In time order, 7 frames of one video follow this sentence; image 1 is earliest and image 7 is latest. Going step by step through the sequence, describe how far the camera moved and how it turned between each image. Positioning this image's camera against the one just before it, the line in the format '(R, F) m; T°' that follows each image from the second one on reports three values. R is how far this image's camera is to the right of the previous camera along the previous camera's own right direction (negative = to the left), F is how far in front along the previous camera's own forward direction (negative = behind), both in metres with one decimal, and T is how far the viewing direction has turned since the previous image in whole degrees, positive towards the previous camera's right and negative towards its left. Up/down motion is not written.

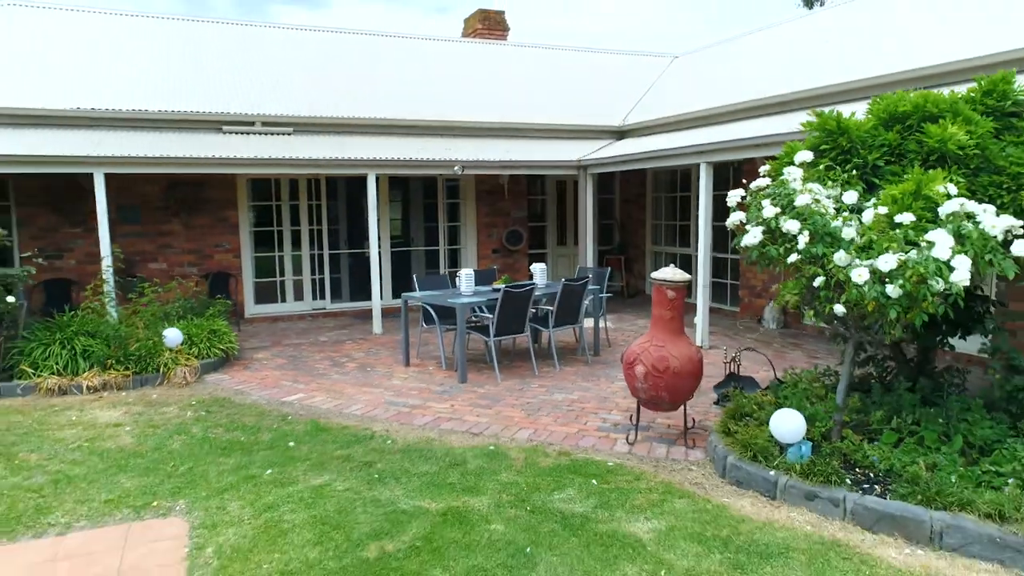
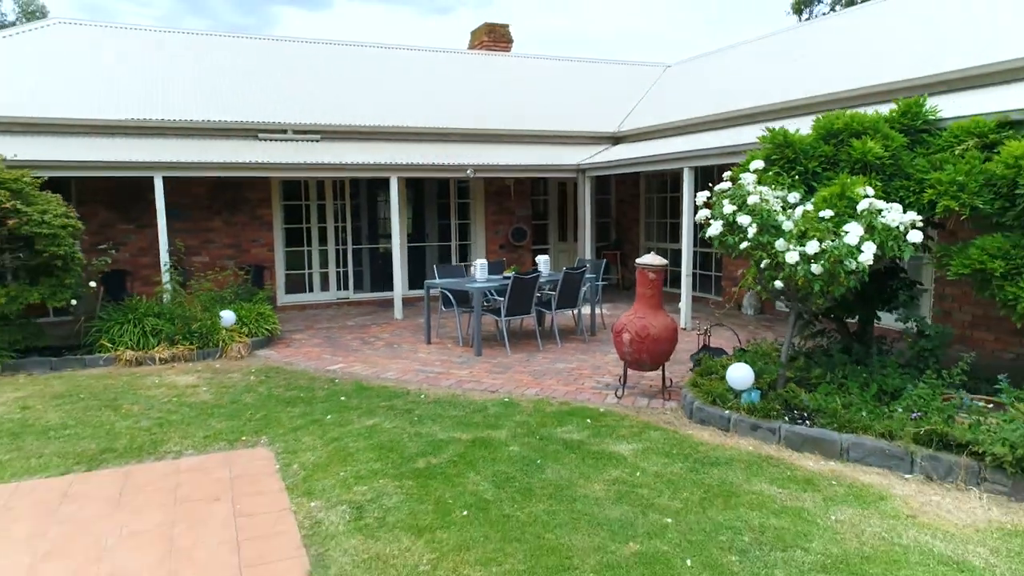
(-0.1, -1.0) m; 0°
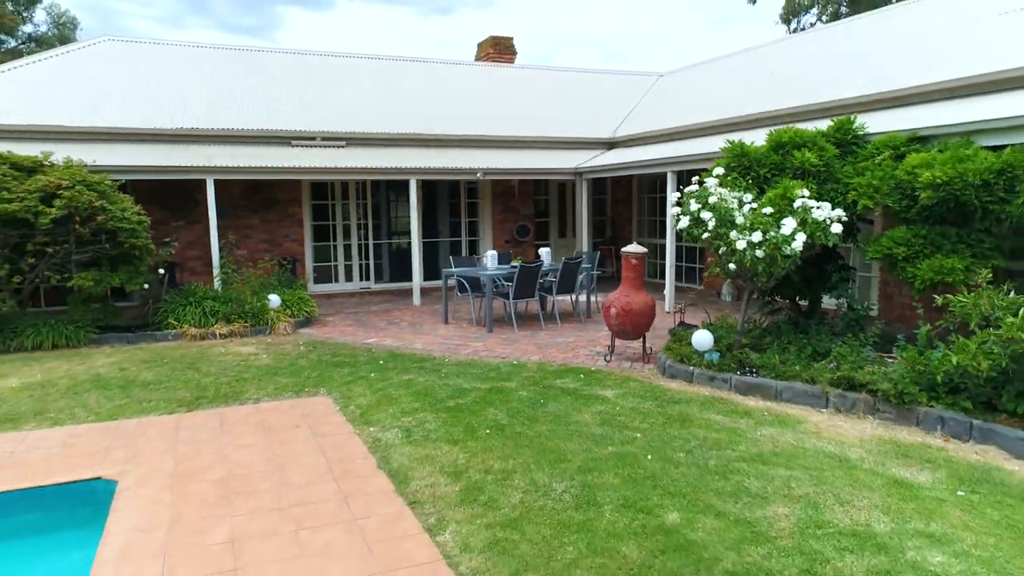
(-0.1, -1.2) m; 0°
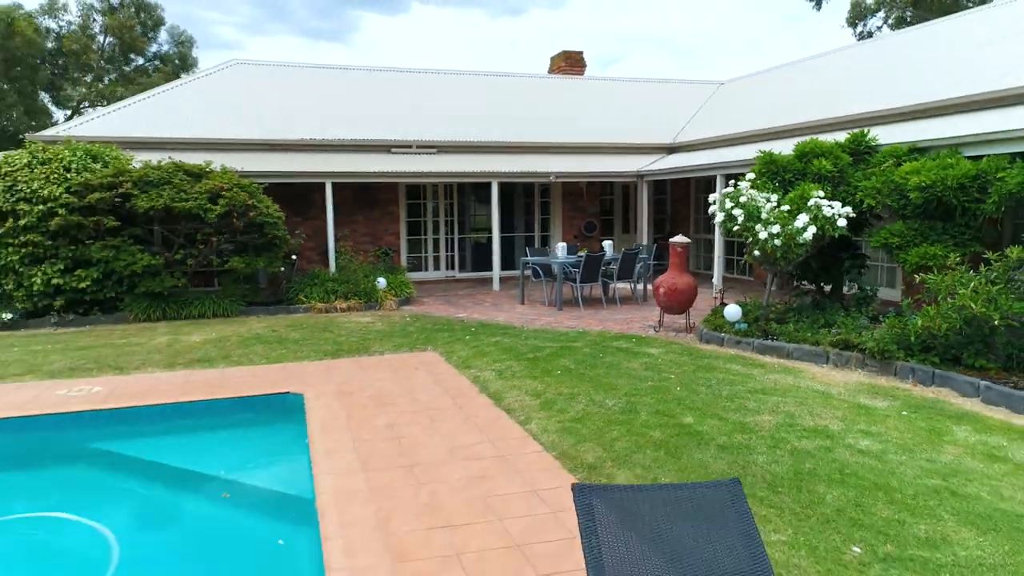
(0.0, -1.6) m; -5°
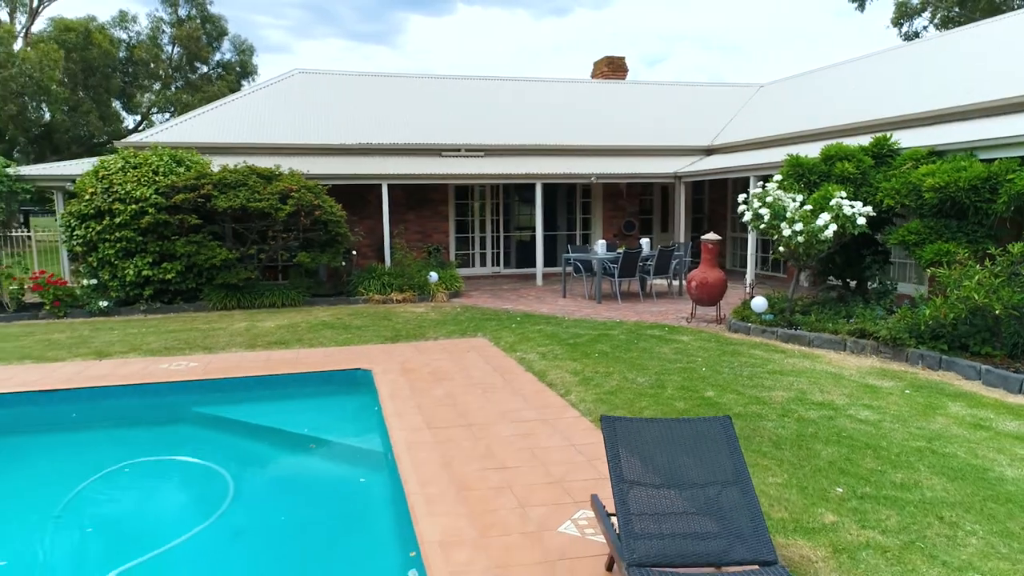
(0.0, -0.7) m; -3°
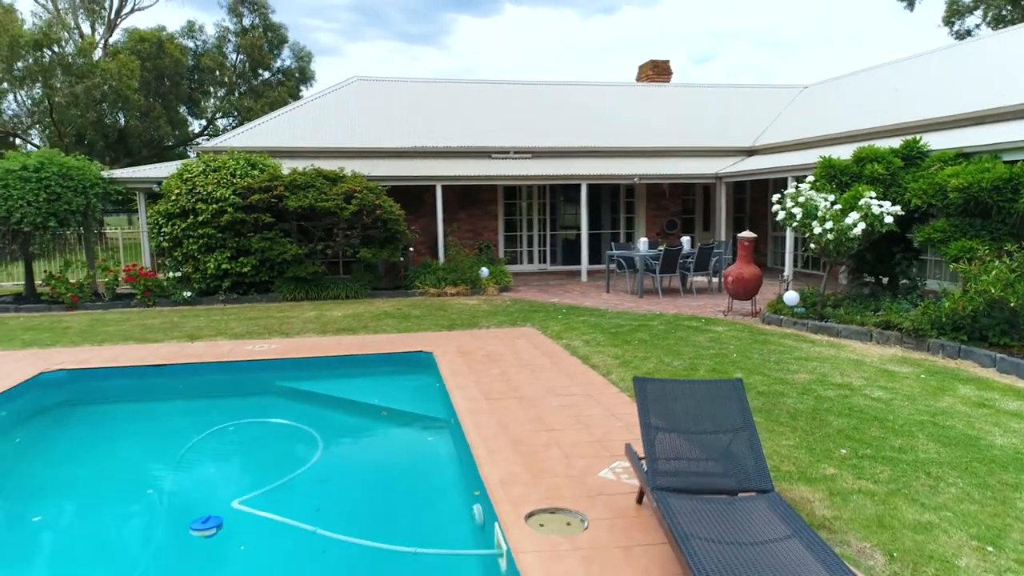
(0.0, -0.7) m; -4°
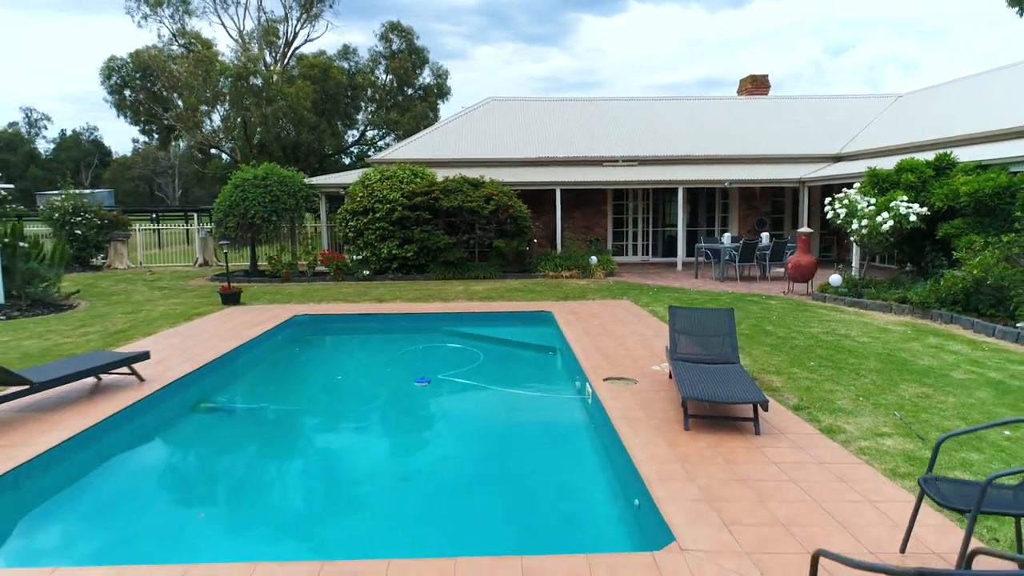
(+0.3, -2.8) m; -9°
